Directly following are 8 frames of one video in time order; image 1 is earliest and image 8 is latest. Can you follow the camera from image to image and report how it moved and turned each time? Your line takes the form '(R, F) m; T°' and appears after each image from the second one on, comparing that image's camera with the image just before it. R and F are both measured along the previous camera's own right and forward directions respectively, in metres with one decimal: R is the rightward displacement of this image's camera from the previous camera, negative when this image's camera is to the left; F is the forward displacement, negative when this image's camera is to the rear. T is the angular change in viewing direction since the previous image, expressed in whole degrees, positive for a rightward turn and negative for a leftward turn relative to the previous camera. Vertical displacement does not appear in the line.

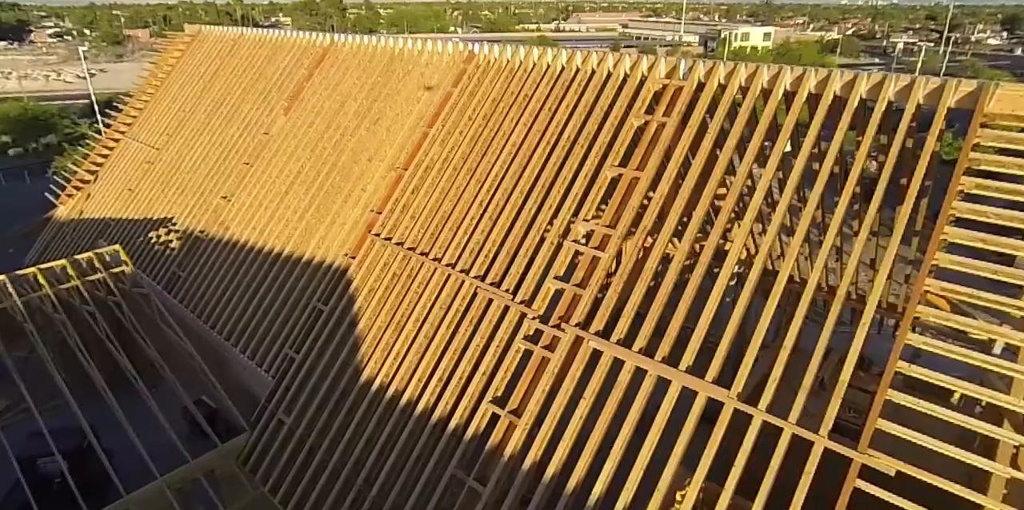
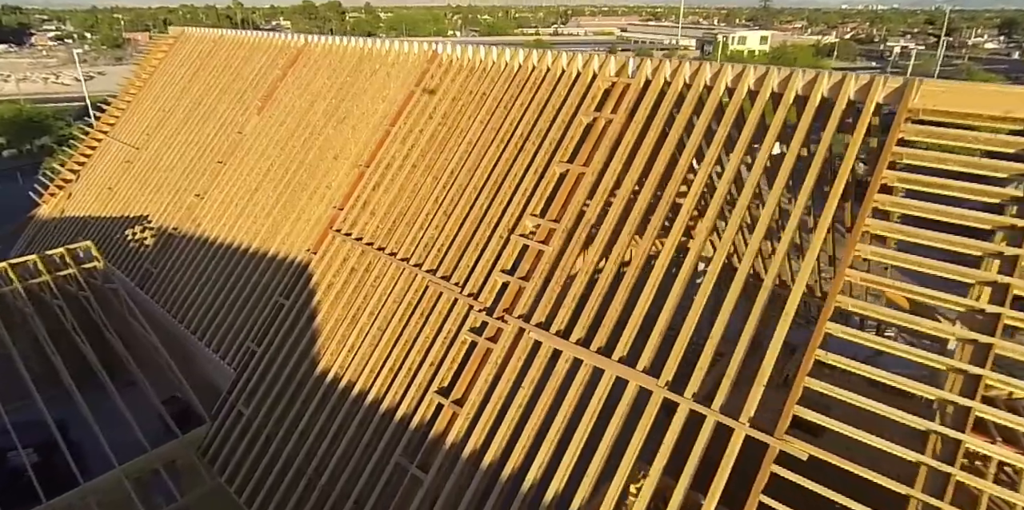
(+0.5, -0.1) m; 0°
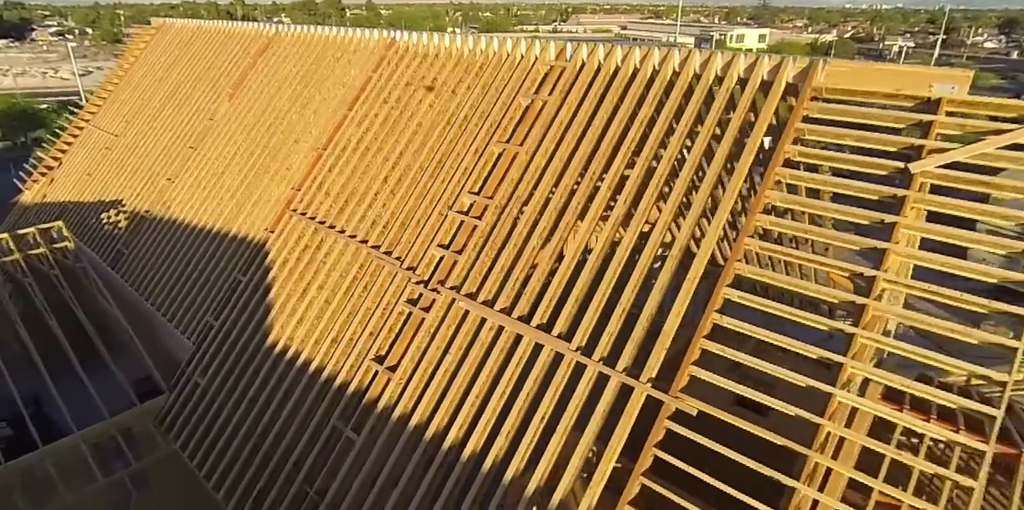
(+0.6, -0.2) m; 0°
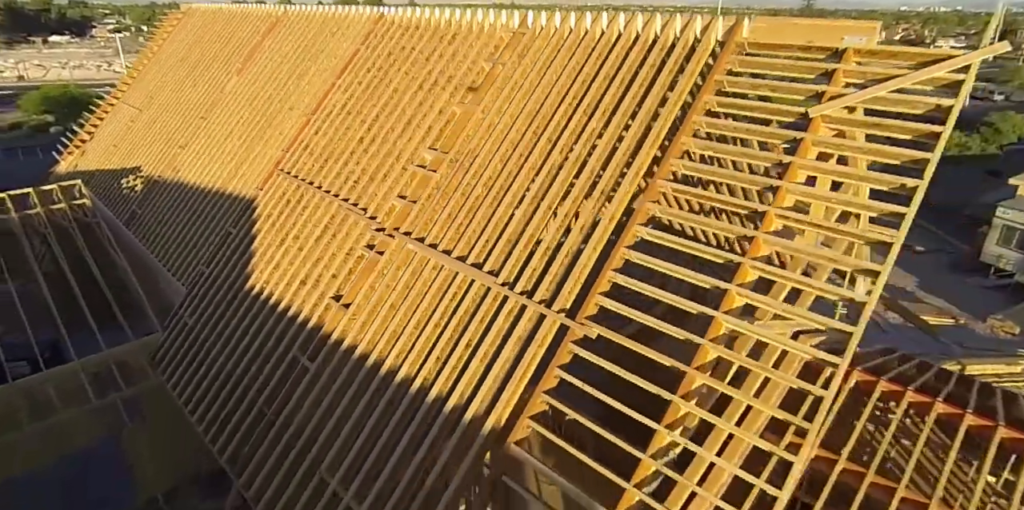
(+0.9, -0.3) m; -4°
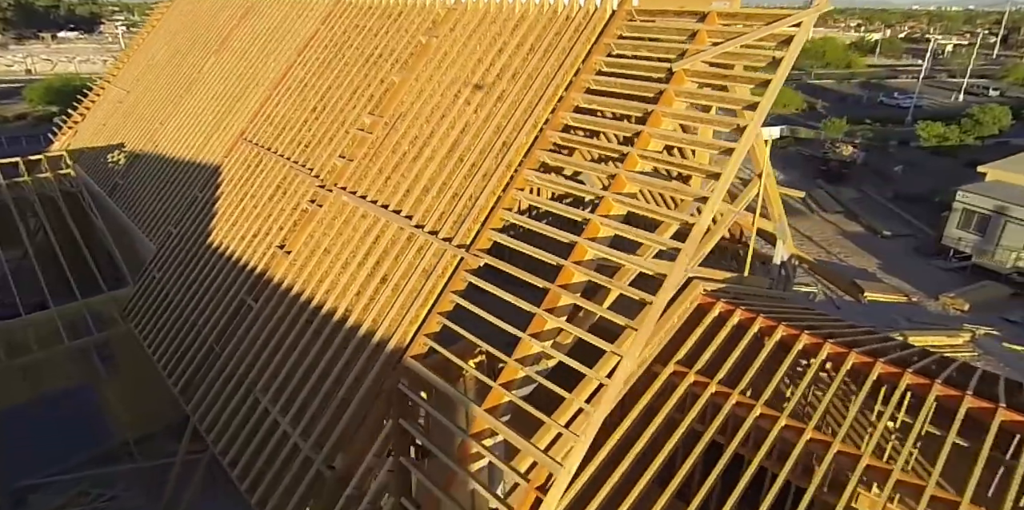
(+0.9, -0.6) m; -1°
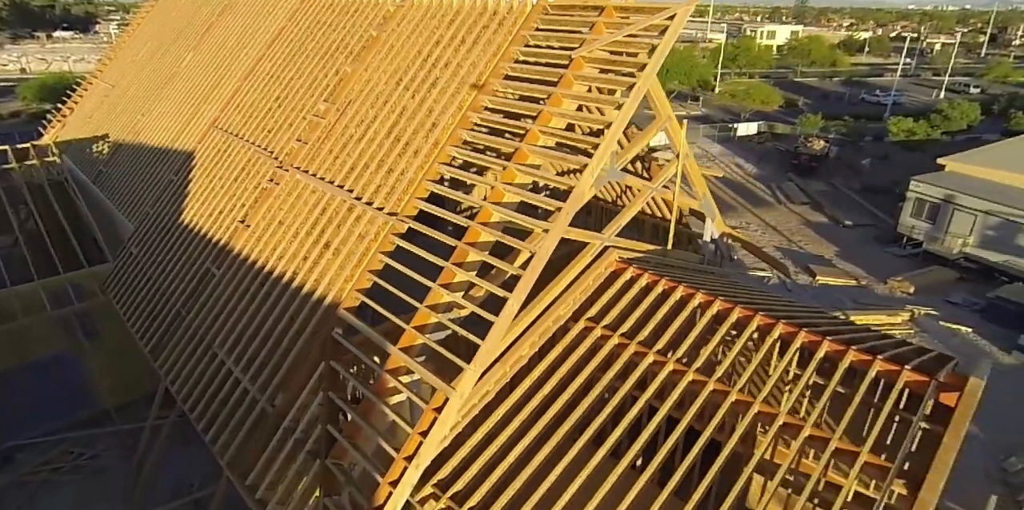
(+0.7, -0.6) m; 0°
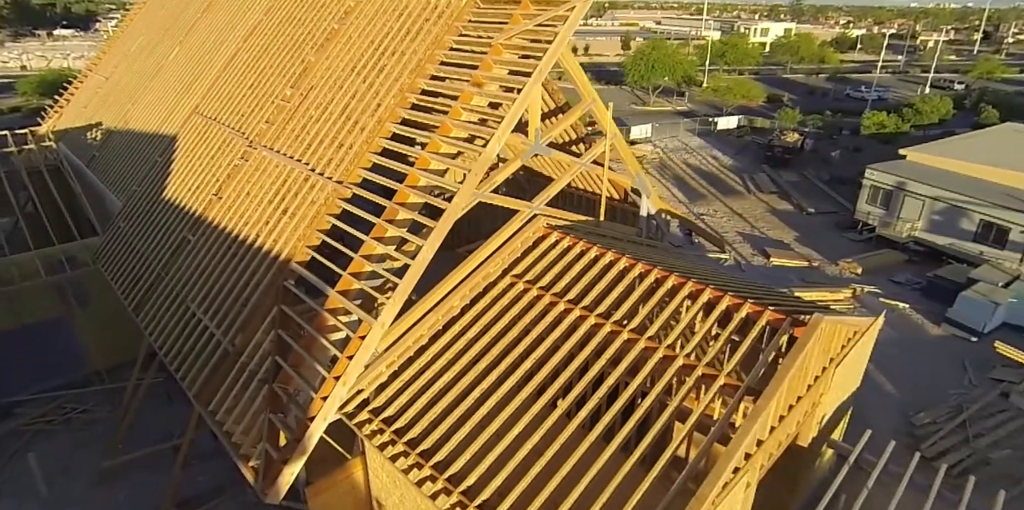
(+0.8, -0.8) m; 0°
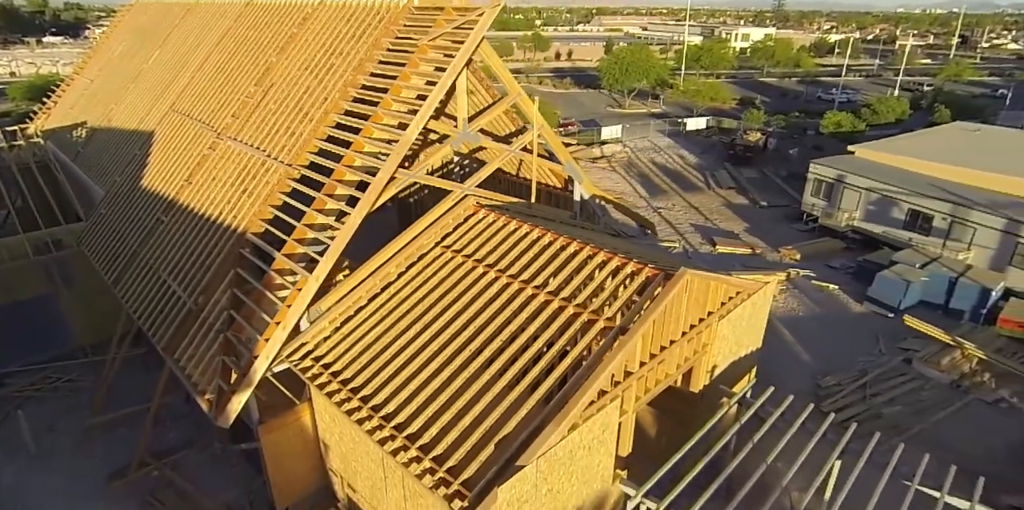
(+0.8, -1.0) m; +1°
